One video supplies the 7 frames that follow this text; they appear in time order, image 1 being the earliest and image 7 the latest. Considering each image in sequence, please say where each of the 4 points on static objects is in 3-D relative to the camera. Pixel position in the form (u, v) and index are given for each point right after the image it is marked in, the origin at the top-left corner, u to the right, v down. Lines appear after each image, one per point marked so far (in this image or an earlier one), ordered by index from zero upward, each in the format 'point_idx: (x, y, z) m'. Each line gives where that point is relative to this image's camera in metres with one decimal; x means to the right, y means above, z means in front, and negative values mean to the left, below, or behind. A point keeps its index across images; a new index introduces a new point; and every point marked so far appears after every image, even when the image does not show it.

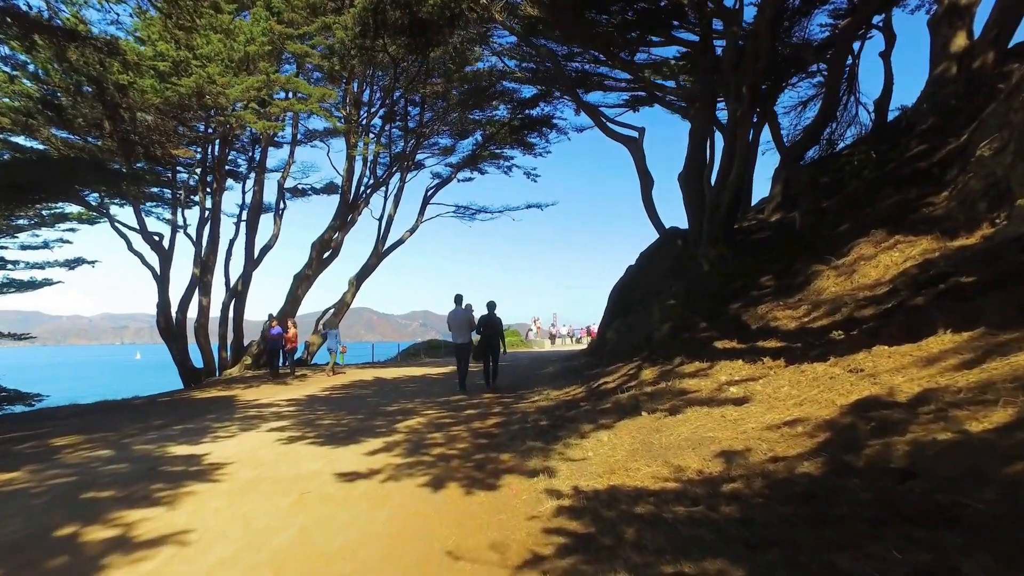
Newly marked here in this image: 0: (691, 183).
0: (+4.4, +2.6, +16.3) m
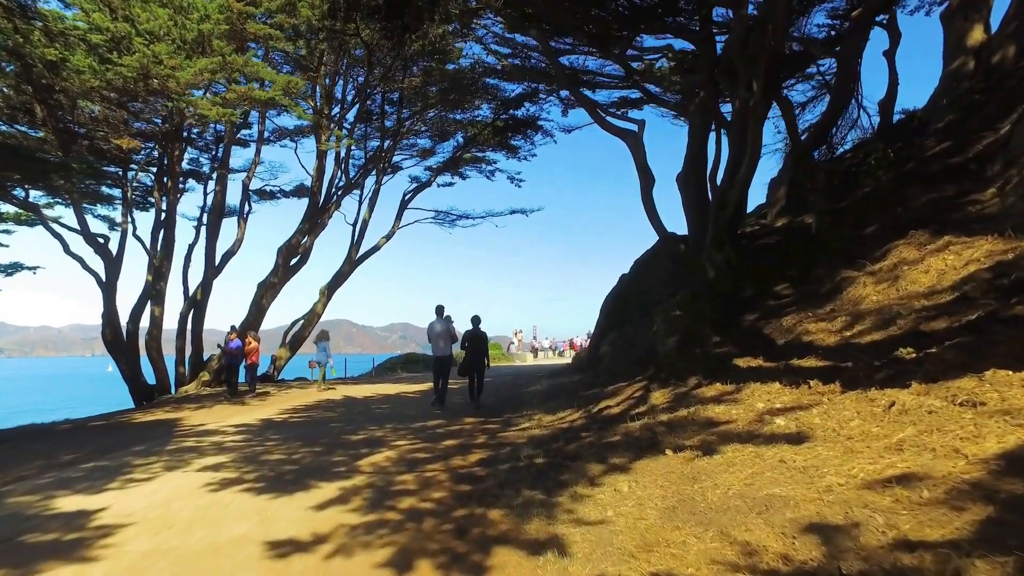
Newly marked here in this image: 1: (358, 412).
0: (+4.0, +2.4, +15.0) m
1: (-2.8, -2.3, +11.9) m
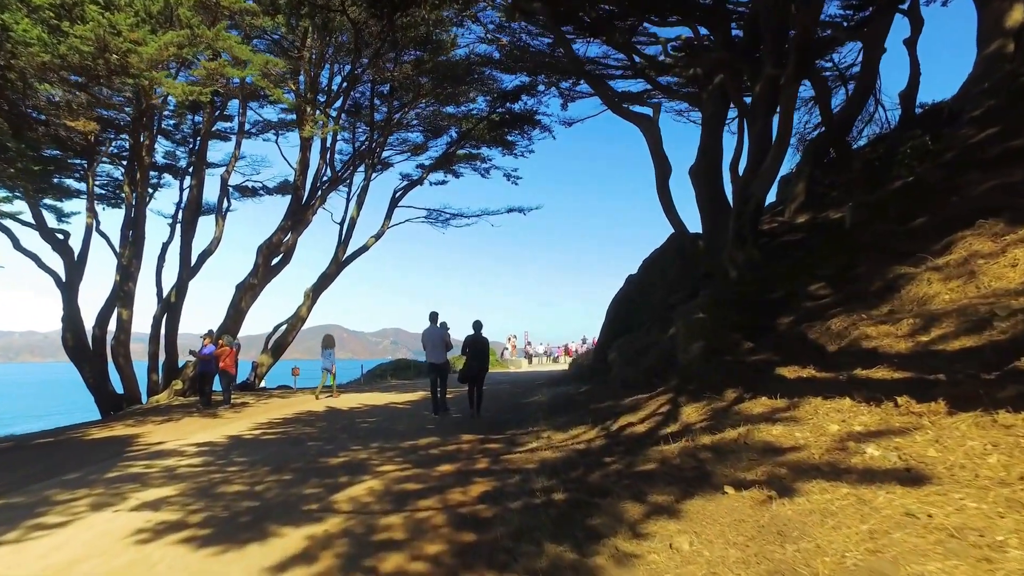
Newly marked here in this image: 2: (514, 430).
0: (+4.0, +2.3, +13.9) m
1: (-2.8, -2.3, +10.6) m
2: (0.0, -2.0, +9.4) m
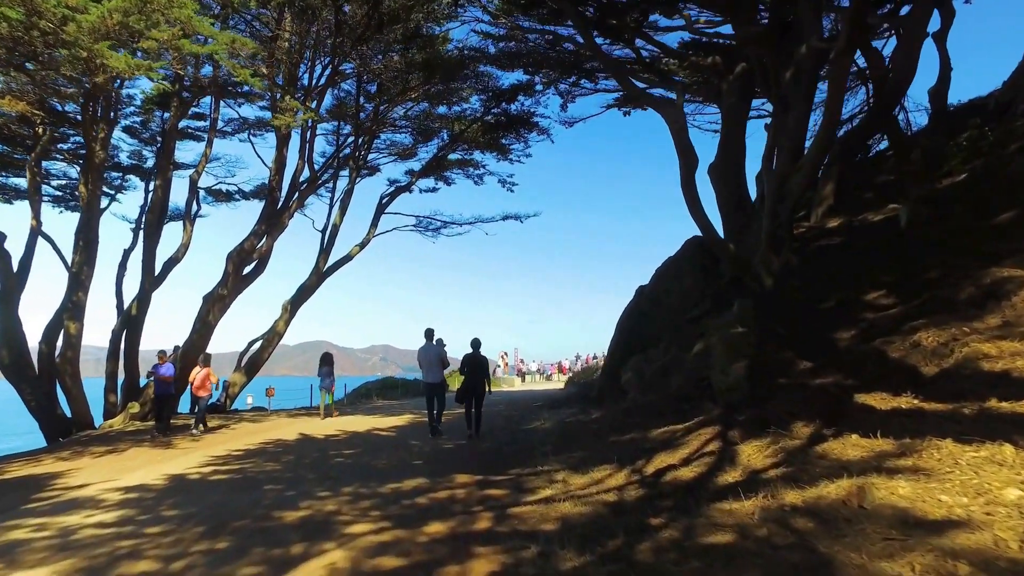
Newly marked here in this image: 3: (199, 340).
0: (+4.0, +2.1, +12.4) m
1: (-2.7, -2.4, +8.9) m
2: (+0.1, -2.1, +7.7) m
3: (-7.8, -1.3, +16.2) m
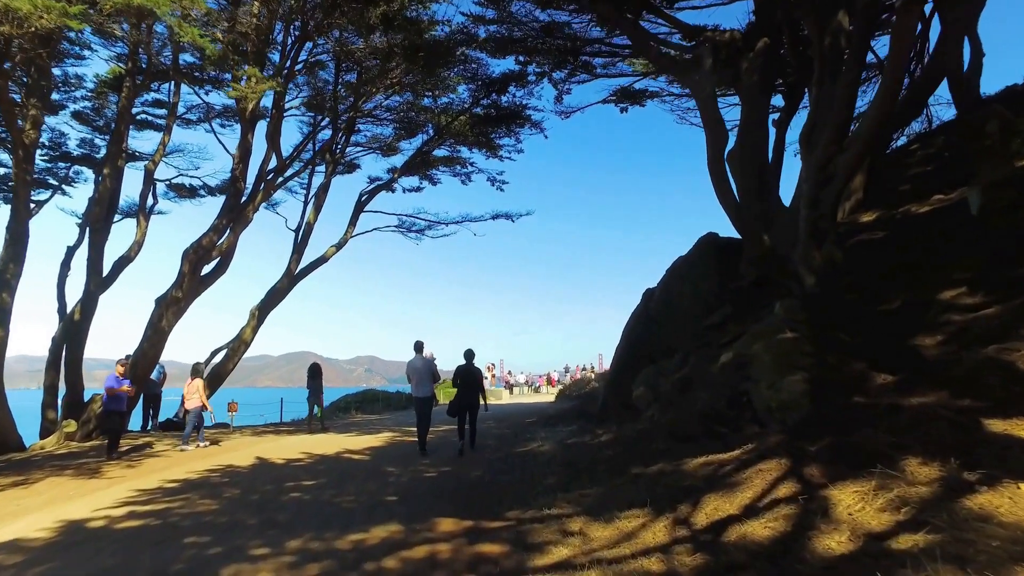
0: (+3.9, +2.1, +10.8) m
1: (-2.8, -2.3, +7.2) m
2: (+0.1, -2.1, +6.0) m
3: (-8.0, -1.3, +14.3) m
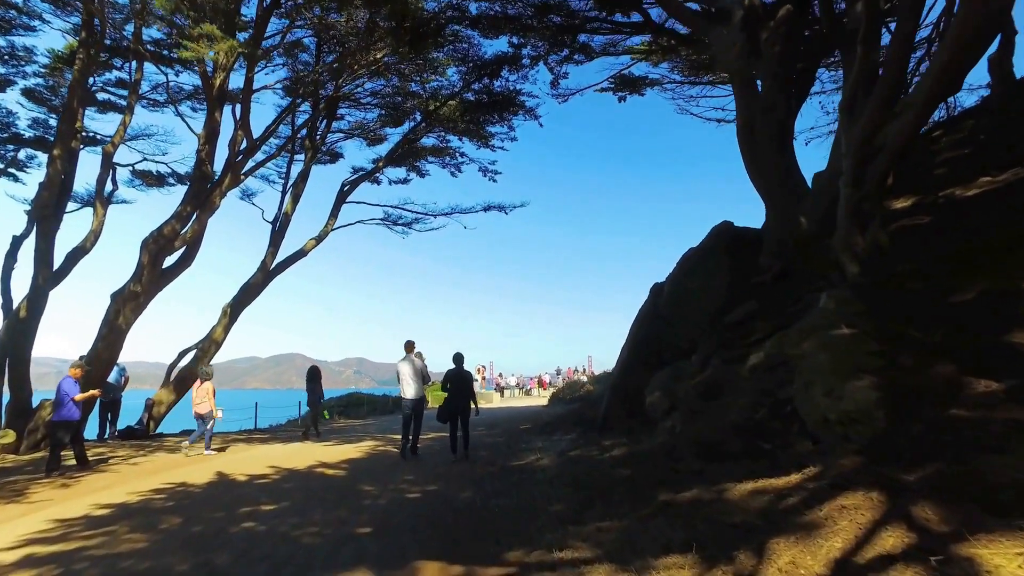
0: (+3.9, +2.2, +9.7) m
1: (-2.8, -2.2, +5.9) m
2: (+0.1, -1.9, +4.8) m
3: (-8.1, -1.2, +12.9) m
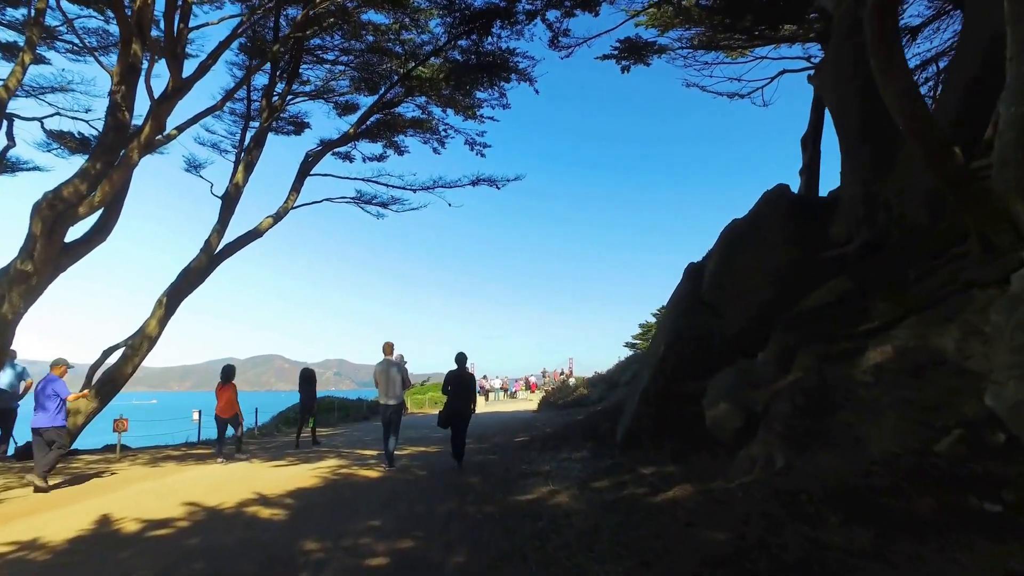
0: (+3.9, +2.5, +7.1) m
1: (-2.6, -1.9, +3.1) m
2: (+0.3, -1.6, +2.1) m
3: (-8.2, -0.9, +10.1) m
